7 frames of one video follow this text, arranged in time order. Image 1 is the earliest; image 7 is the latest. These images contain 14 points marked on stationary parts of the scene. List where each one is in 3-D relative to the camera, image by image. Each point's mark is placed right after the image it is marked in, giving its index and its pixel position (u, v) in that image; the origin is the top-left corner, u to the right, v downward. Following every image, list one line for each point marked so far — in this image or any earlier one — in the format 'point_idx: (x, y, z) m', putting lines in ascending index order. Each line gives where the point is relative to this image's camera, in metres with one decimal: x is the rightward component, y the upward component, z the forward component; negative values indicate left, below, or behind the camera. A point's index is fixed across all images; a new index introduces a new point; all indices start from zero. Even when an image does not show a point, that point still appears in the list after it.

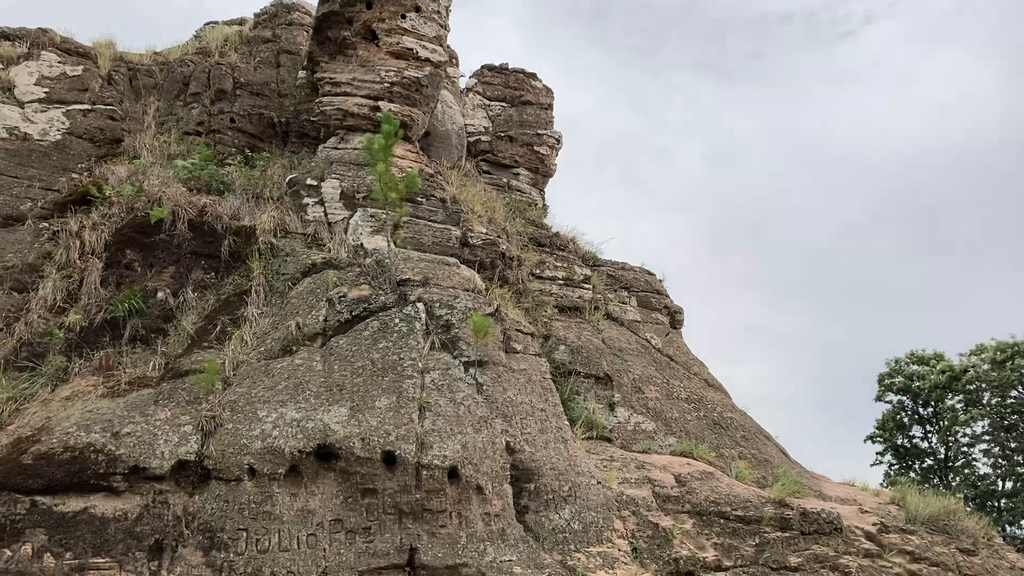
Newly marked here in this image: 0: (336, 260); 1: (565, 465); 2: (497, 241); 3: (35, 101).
0: (-1.4, +0.2, +7.2) m
1: (+0.4, -1.2, +6.3) m
2: (-0.1, +0.4, +8.0) m
3: (-4.9, +1.9, +9.5) m
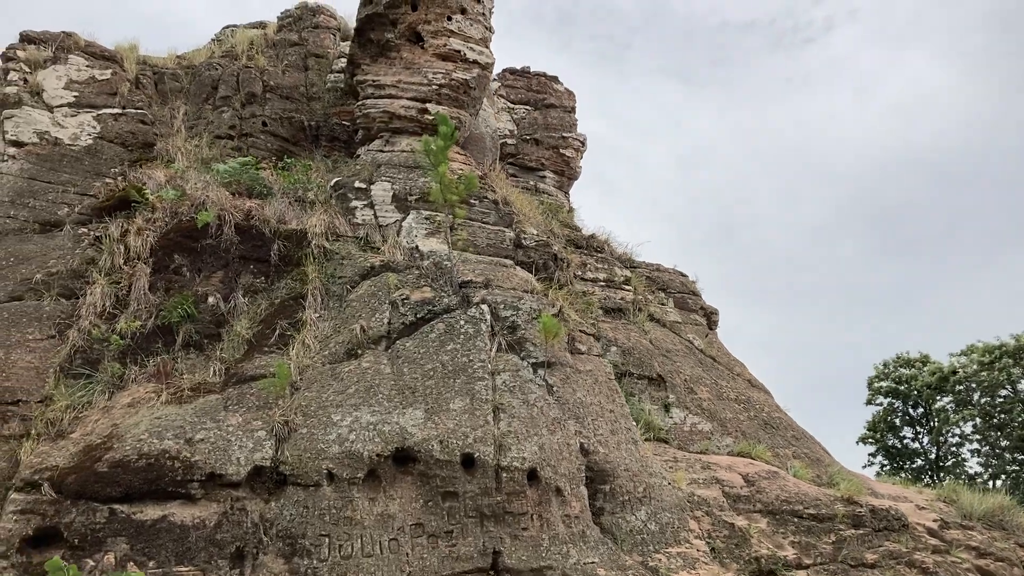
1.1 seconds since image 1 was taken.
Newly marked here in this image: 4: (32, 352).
0: (-0.9, +0.2, +7.1) m
1: (+0.9, -1.2, +6.3) m
2: (+0.3, +0.4, +7.9) m
3: (-4.5, +1.9, +9.4) m
4: (-3.5, -0.5, +6.7) m
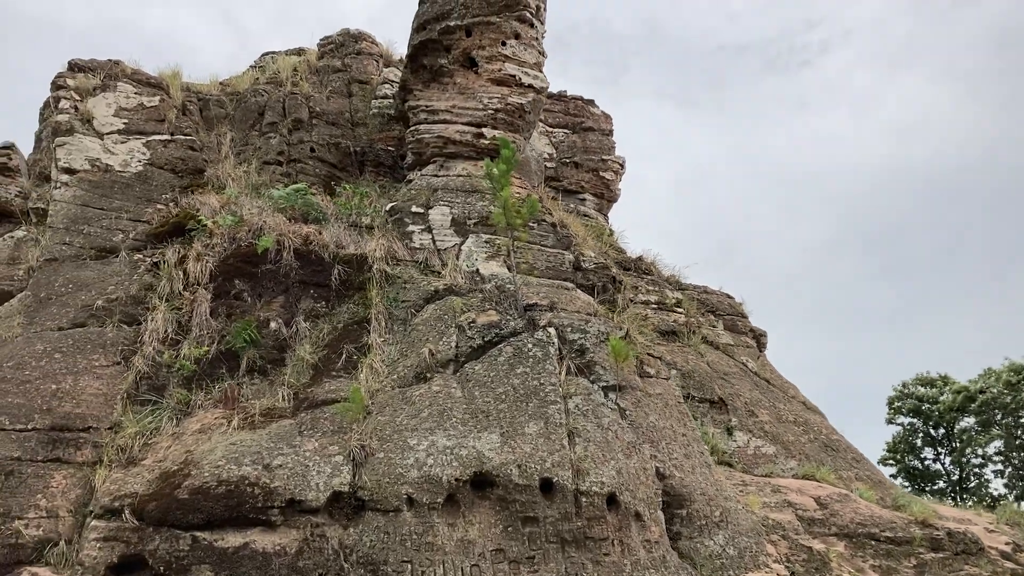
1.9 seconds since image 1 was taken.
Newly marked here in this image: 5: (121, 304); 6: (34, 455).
0: (-0.4, 0.0, +7.1) m
1: (+1.4, -1.4, +6.3) m
2: (+0.8, +0.2, +7.9) m
3: (-4.0, +1.6, +9.4) m
4: (-3.0, -0.7, +6.7) m
5: (-3.2, -0.1, +7.5) m
6: (-3.1, -1.1, +6.1) m
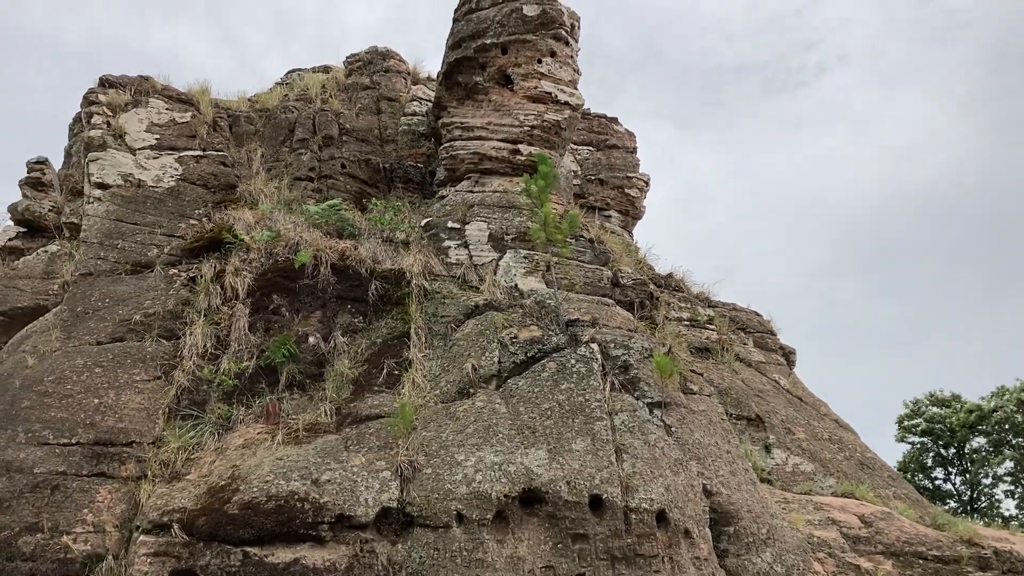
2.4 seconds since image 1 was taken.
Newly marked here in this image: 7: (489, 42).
0: (-0.1, -0.1, +7.1) m
1: (+1.7, -1.5, +6.2) m
2: (+1.1, +0.1, +7.9) m
3: (-3.7, +1.4, +9.4) m
4: (-2.7, -0.8, +6.7) m
5: (-2.9, -0.2, +7.5) m
6: (-2.8, -1.2, +6.1) m
7: (-0.2, +2.2, +8.4) m
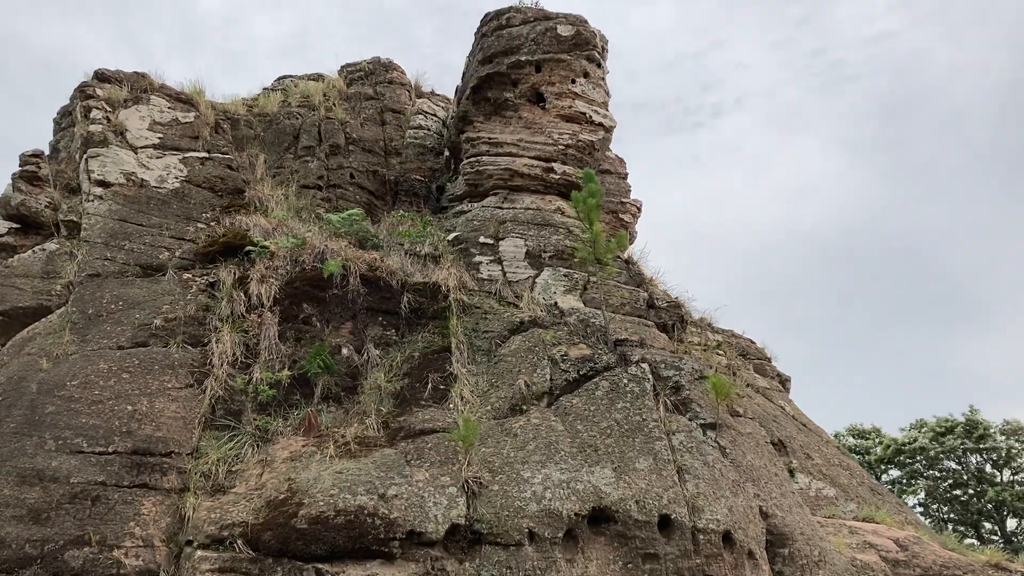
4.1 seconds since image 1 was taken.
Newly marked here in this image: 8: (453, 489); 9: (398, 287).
0: (+0.2, -0.2, +7.1) m
1: (+2.0, -1.6, +6.3) m
2: (+1.4, -0.1, +8.0) m
3: (-3.5, +1.4, +9.1) m
4: (-2.3, -0.8, +6.4) m
5: (-2.6, -0.3, +7.2) m
6: (-2.4, -1.2, +5.7) m
7: (+0.1, +2.1, +8.4) m
8: (-0.4, -1.2, +5.7) m
9: (-0.9, 0.0, +7.6) m
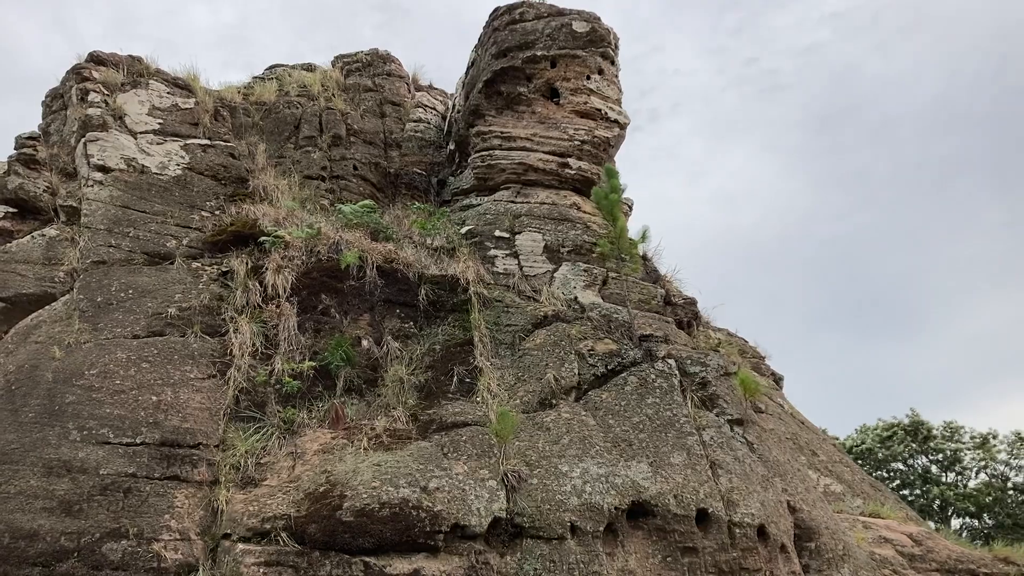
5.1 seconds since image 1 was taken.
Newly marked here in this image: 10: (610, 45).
0: (+0.4, -0.2, +7.1) m
1: (+2.2, -1.6, +6.4) m
2: (+1.5, -0.1, +8.1) m
3: (-3.5, +1.5, +8.8) m
4: (-2.1, -0.7, +6.2) m
5: (-2.4, -0.2, +7.0) m
6: (-2.2, -1.1, +5.6) m
7: (+0.2, +2.1, +8.4) m
8: (-0.1, -1.2, +5.7) m
9: (-0.8, +0.1, +7.5) m
10: (+0.9, +2.3, +8.6) m
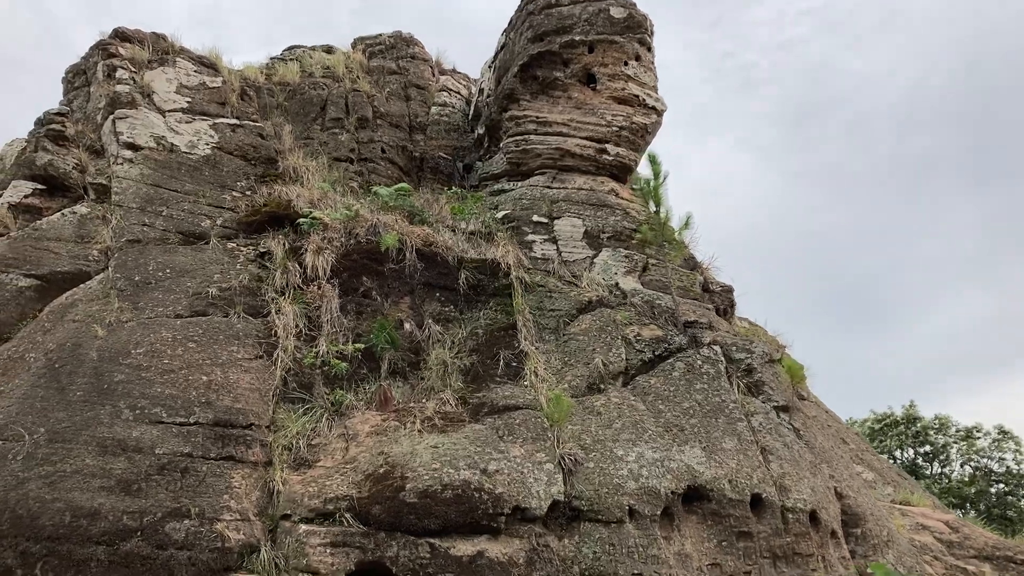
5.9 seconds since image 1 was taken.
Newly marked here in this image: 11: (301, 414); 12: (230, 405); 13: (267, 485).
0: (+0.7, -0.1, +7.1) m
1: (+2.5, -1.6, +6.5) m
2: (+1.8, 0.0, +8.1) m
3: (-3.1, +1.7, +8.7) m
4: (-1.8, -0.6, +6.2) m
5: (-2.0, 0.0, +6.9) m
6: (-1.8, -1.0, +5.5) m
7: (+0.6, +2.2, +8.4) m
8: (+0.2, -1.1, +5.7) m
9: (-0.5, +0.2, +7.5) m
10: (+1.2, +2.4, +8.6) m
11: (-1.4, -0.8, +6.1) m
12: (-1.8, -0.7, +5.8) m
13: (-1.5, -1.2, +5.5) m
